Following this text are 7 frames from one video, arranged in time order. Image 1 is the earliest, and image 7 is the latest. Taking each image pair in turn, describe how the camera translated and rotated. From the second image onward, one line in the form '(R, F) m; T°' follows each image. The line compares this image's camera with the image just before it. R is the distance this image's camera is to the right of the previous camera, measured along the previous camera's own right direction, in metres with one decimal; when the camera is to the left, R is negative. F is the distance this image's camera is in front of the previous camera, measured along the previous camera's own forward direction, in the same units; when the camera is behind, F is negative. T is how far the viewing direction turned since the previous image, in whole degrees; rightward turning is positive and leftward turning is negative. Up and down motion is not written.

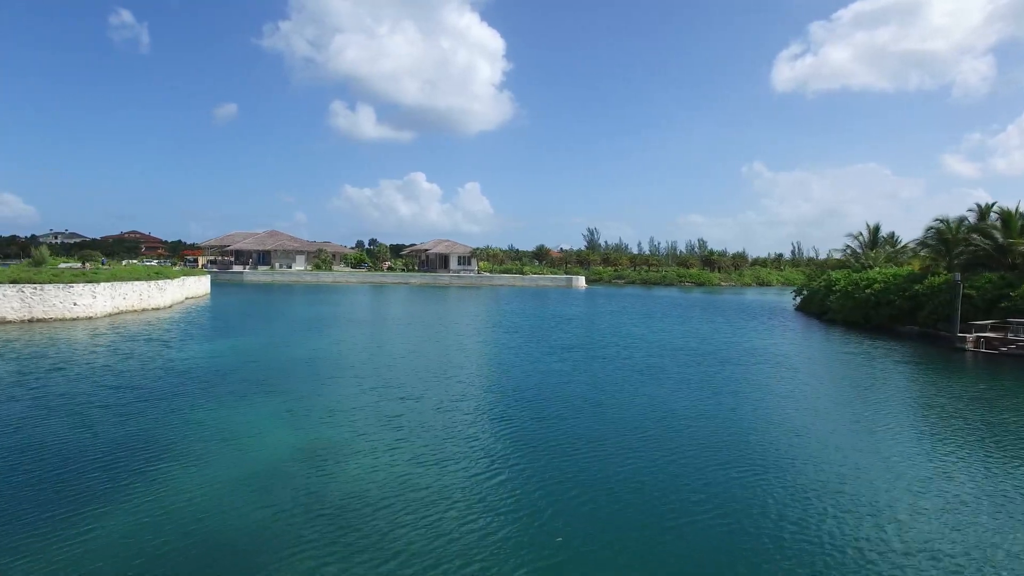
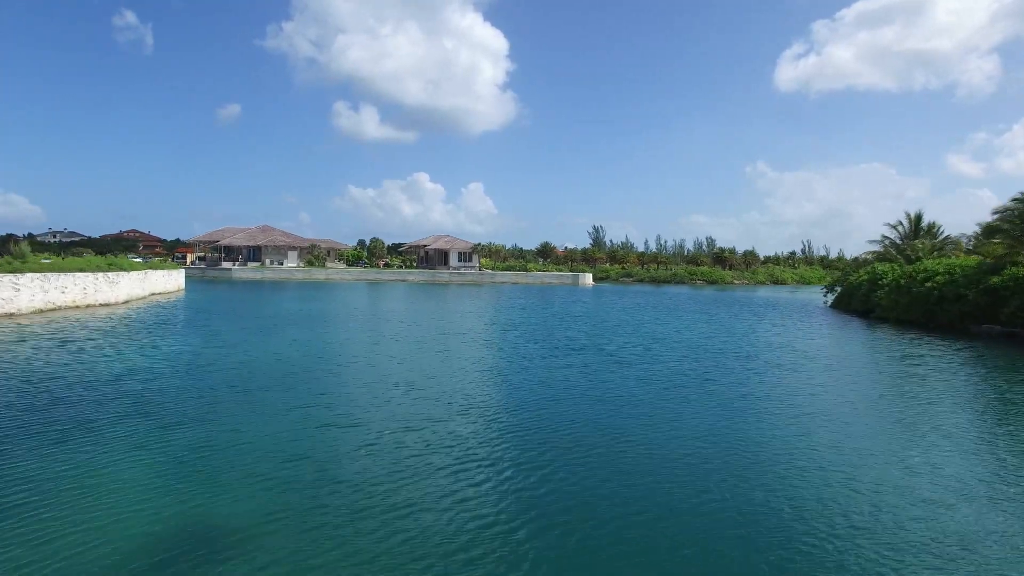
(0.0, +3.4) m; 0°
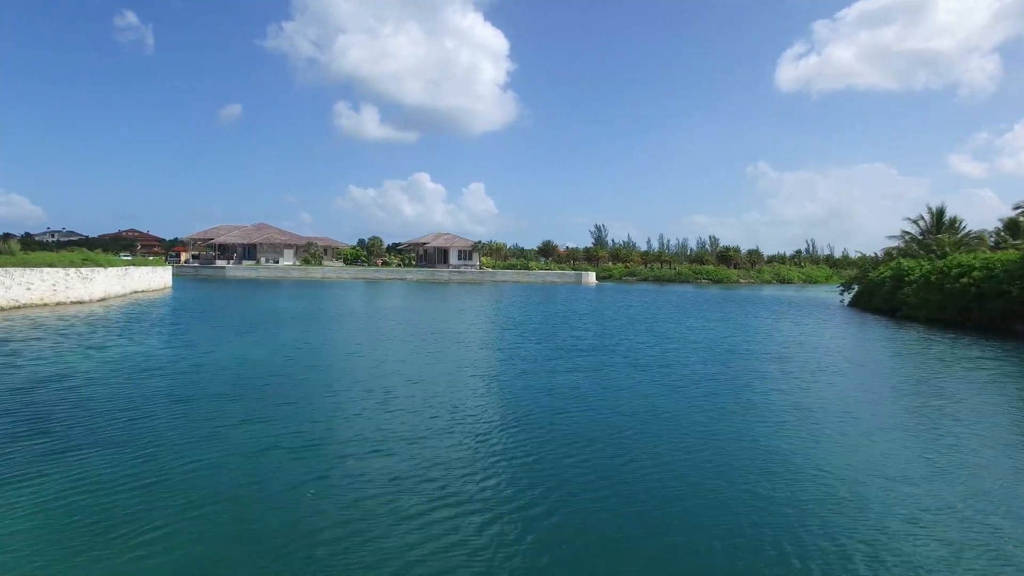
(-0.1, +1.5) m; 0°
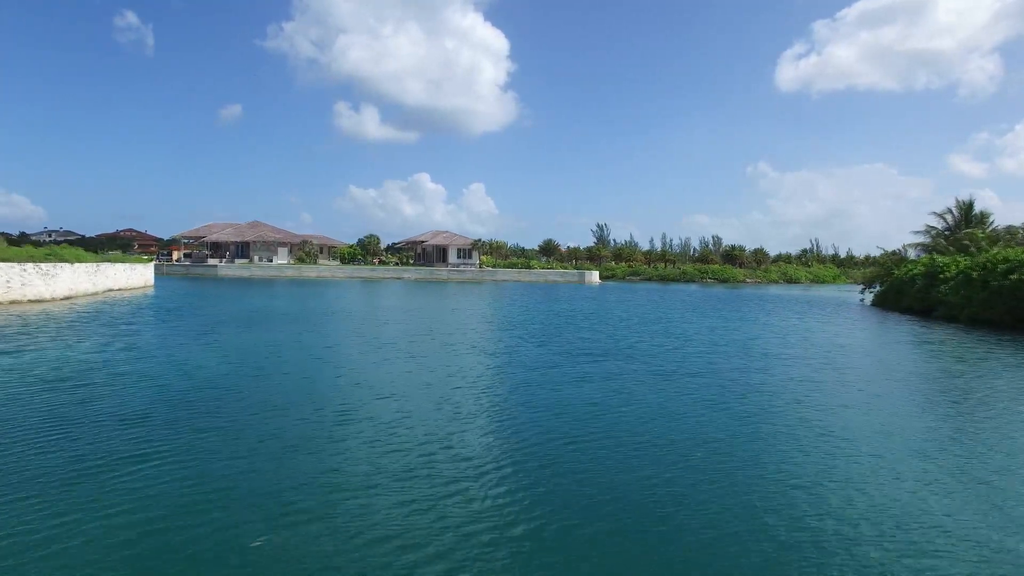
(-0.1, +1.8) m; 0°
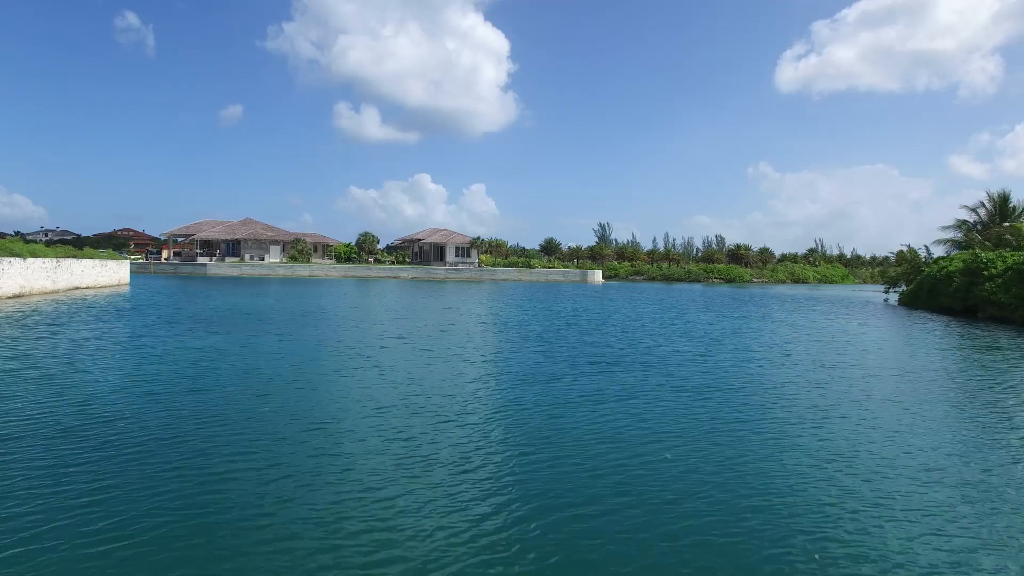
(0.0, +2.0) m; 0°
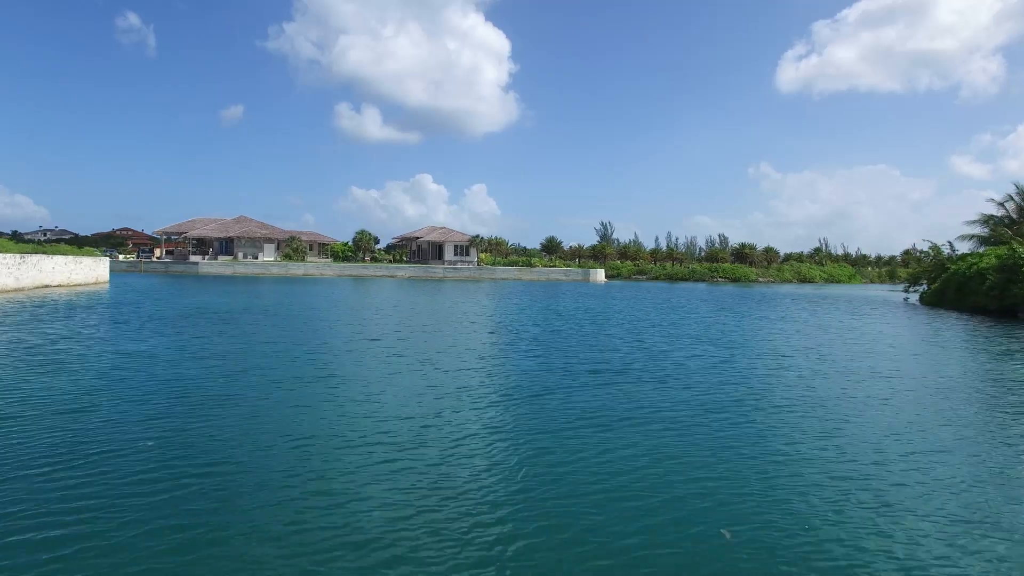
(0.0, +1.5) m; 0°
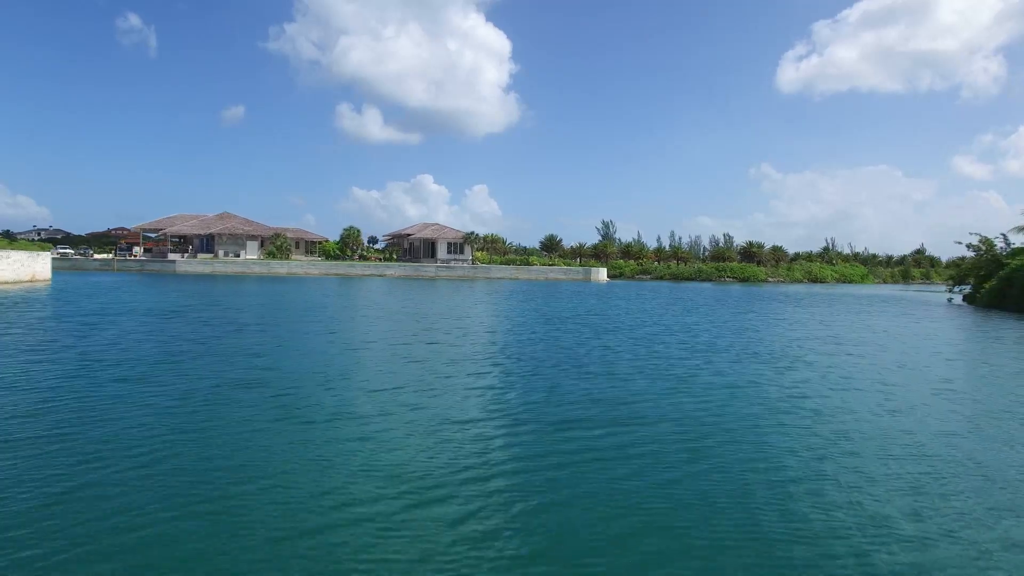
(+0.3, +3.2) m; 0°
